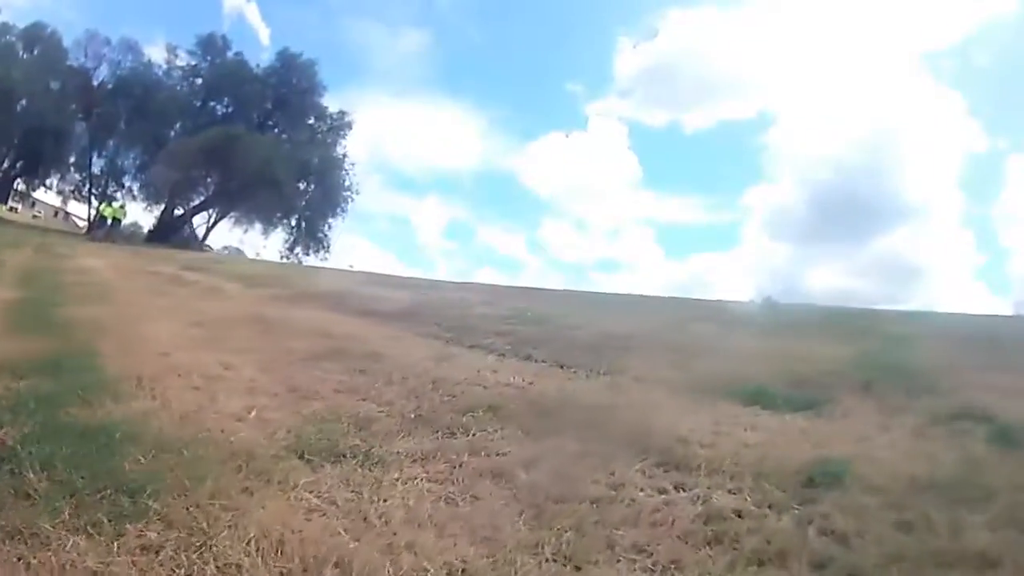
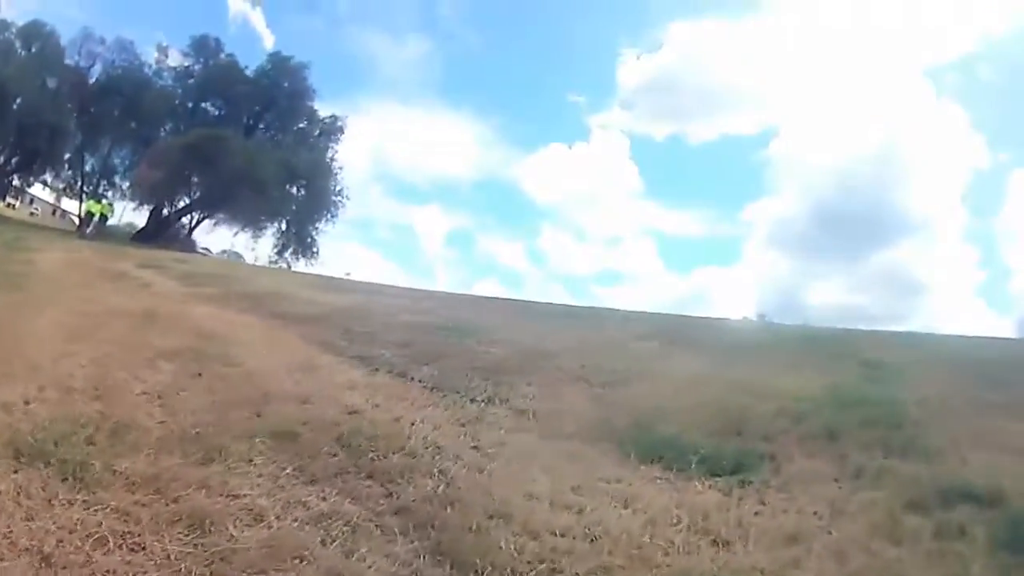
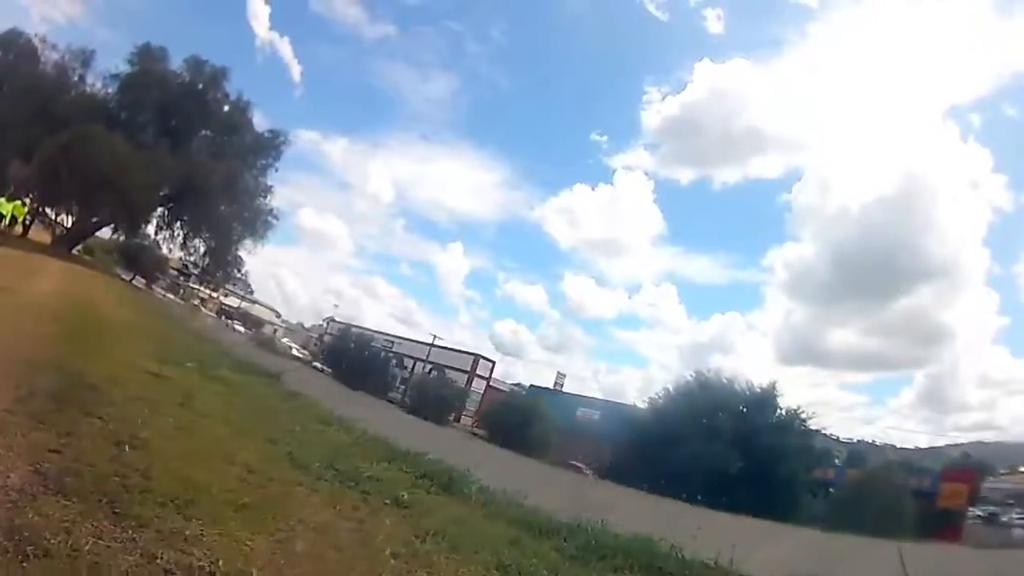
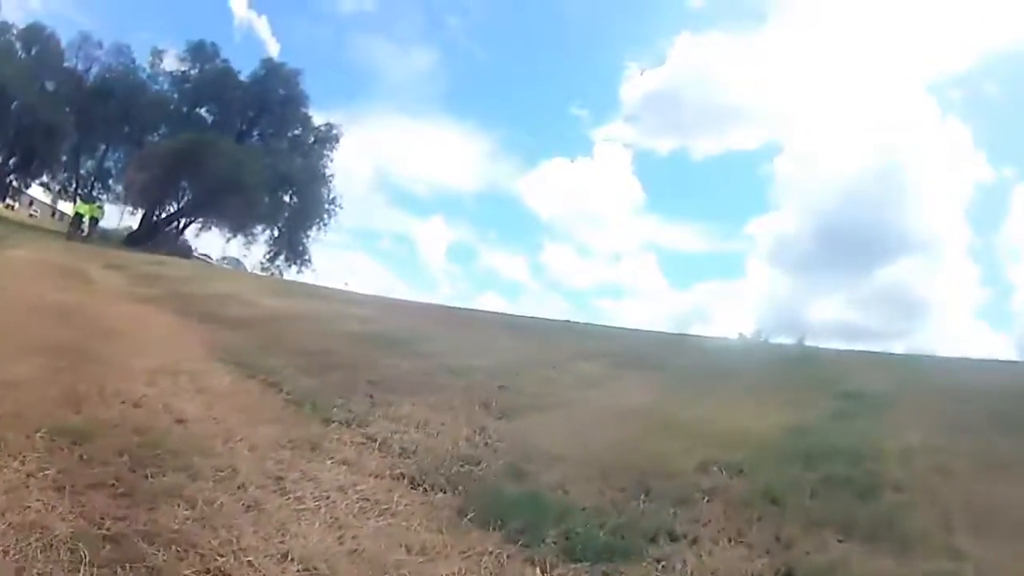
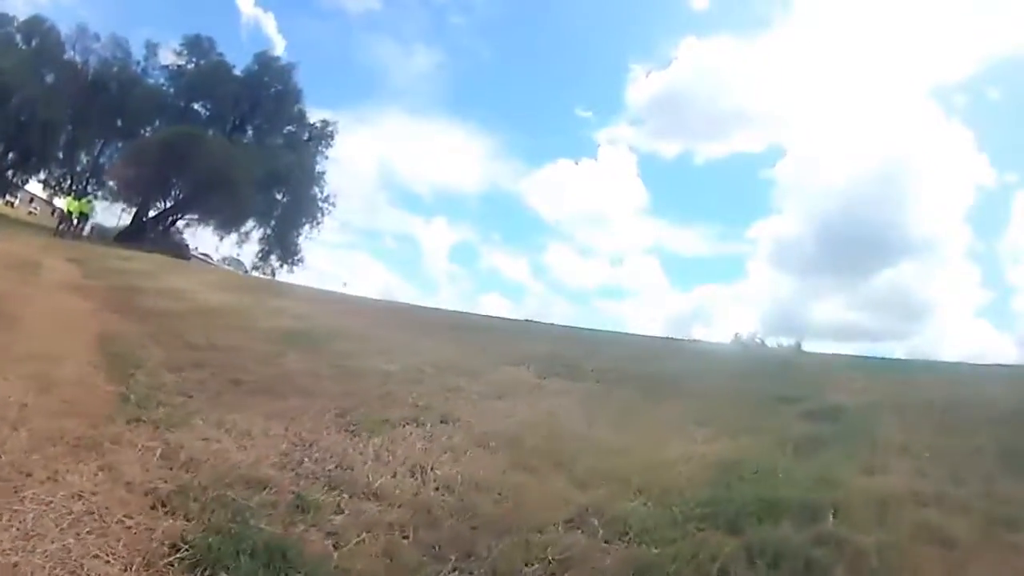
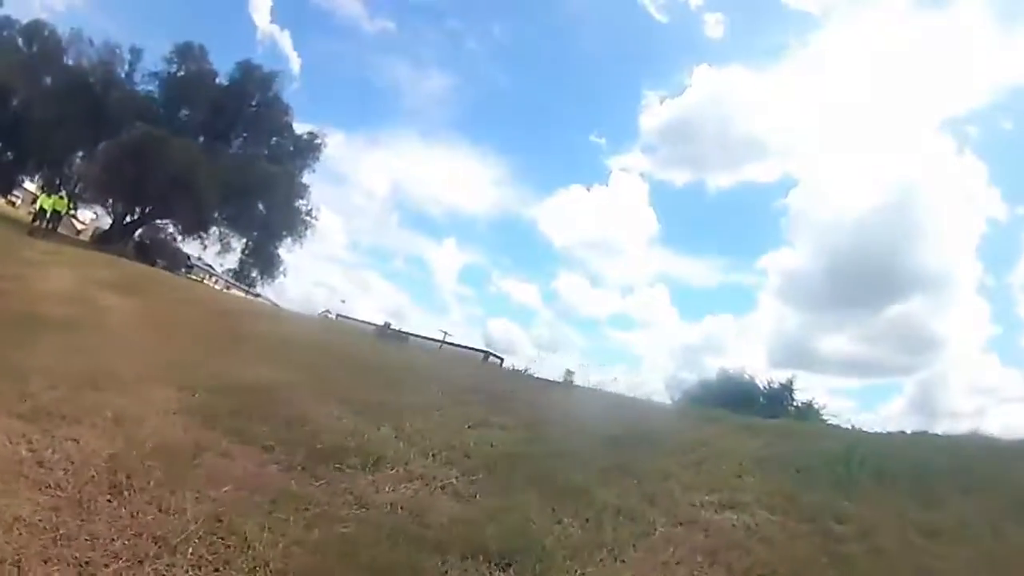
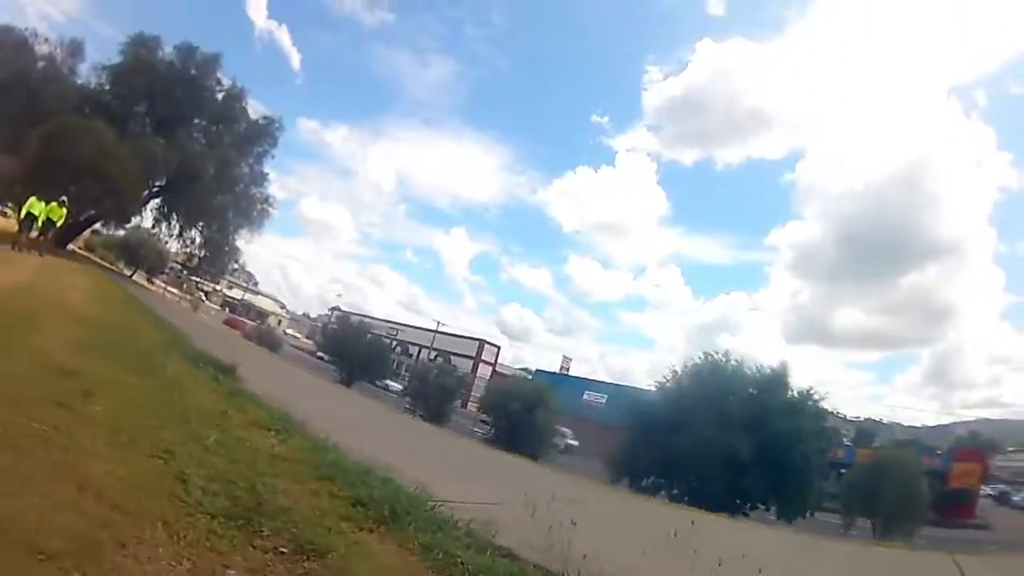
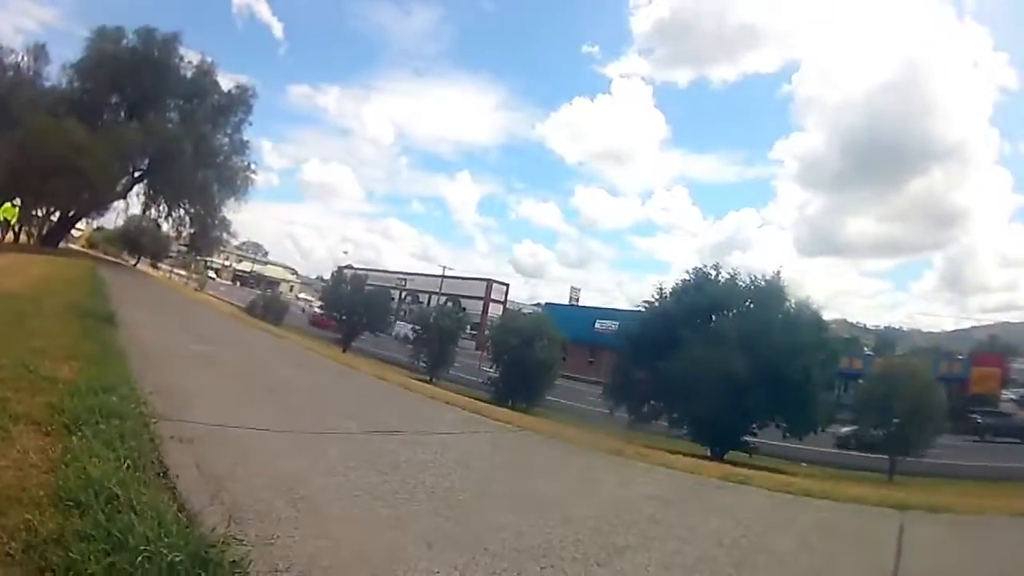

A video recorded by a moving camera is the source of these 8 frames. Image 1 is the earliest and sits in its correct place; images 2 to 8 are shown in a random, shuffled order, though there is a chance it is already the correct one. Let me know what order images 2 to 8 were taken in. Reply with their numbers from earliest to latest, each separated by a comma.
2, 4, 5, 6, 3, 8, 7
